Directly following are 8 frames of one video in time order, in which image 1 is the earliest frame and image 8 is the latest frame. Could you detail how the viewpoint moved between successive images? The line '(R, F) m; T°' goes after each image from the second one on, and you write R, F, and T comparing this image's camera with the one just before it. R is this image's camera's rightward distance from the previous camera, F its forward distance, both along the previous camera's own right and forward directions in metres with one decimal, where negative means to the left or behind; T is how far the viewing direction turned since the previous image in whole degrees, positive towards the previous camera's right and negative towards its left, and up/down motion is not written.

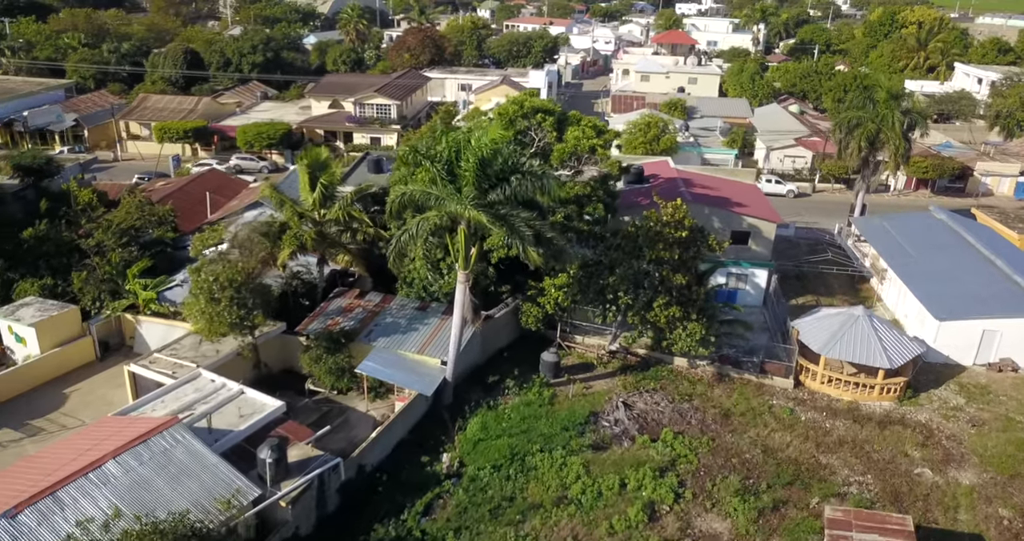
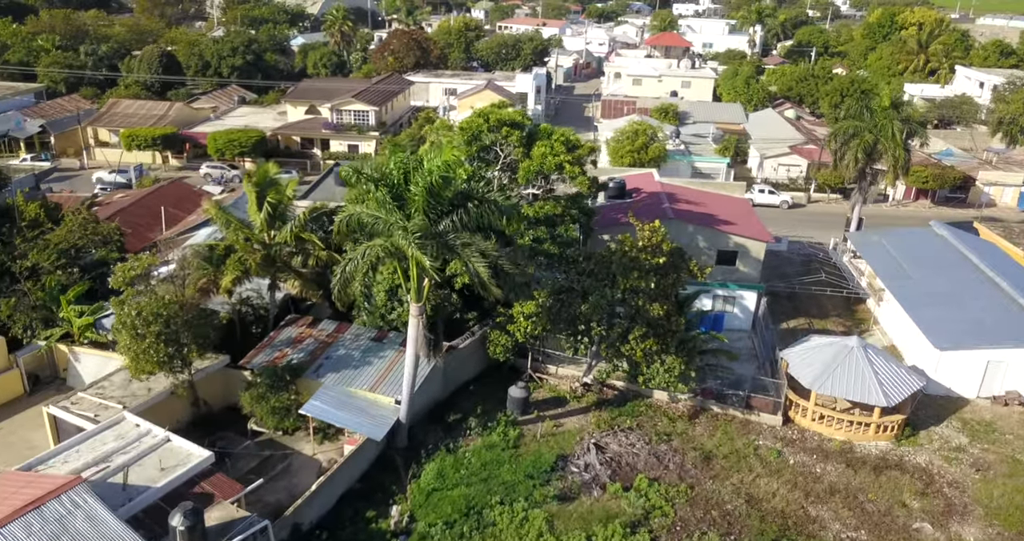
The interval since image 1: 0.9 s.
(+0.9, +1.9) m; 0°
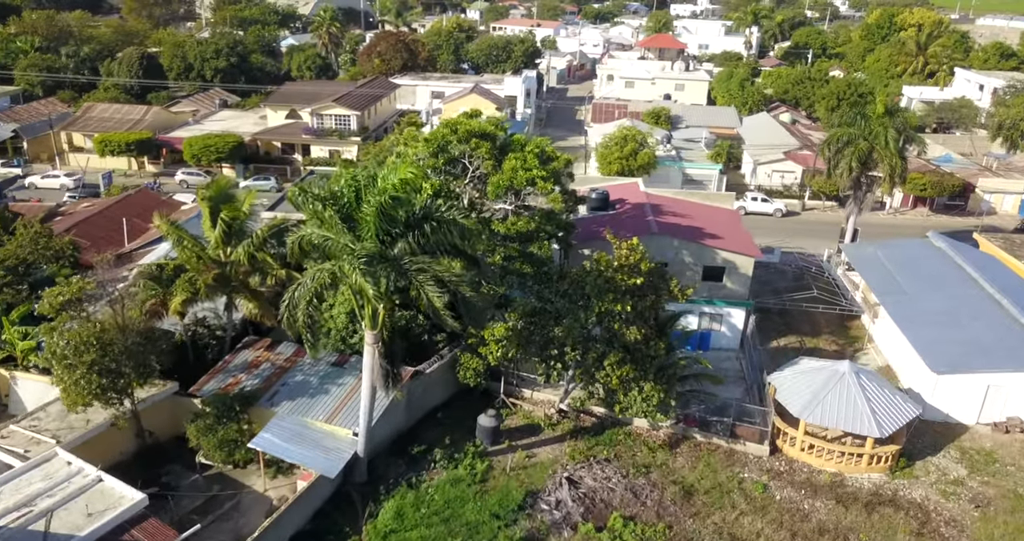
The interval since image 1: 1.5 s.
(+0.7, +1.3) m; 0°
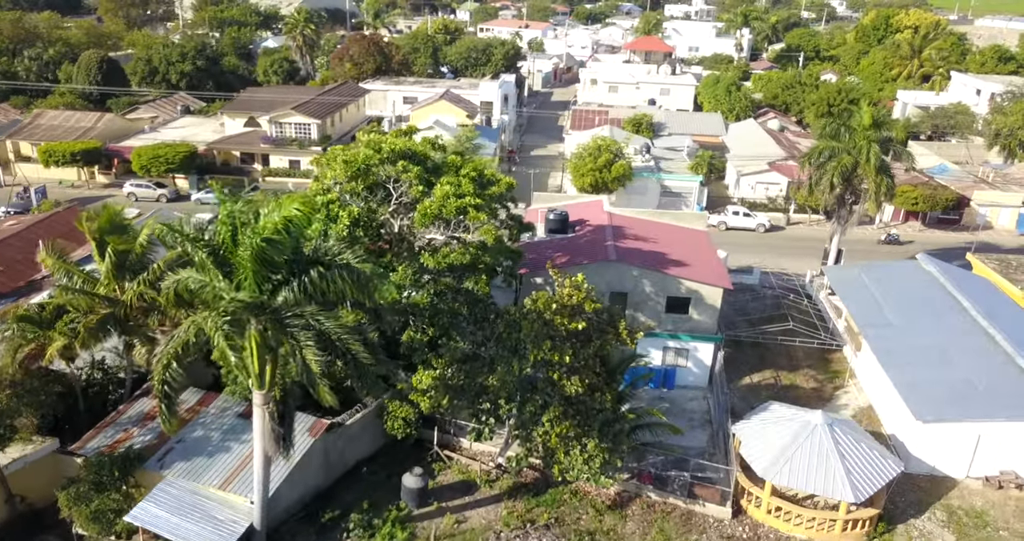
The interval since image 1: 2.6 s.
(+1.5, +2.4) m; 0°
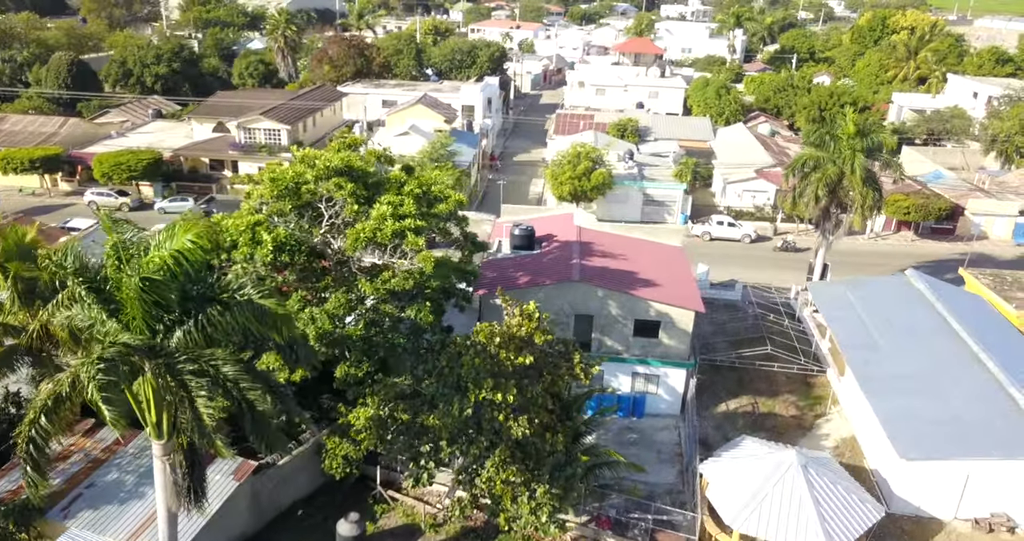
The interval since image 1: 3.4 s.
(+1.1, +1.5) m; 0°
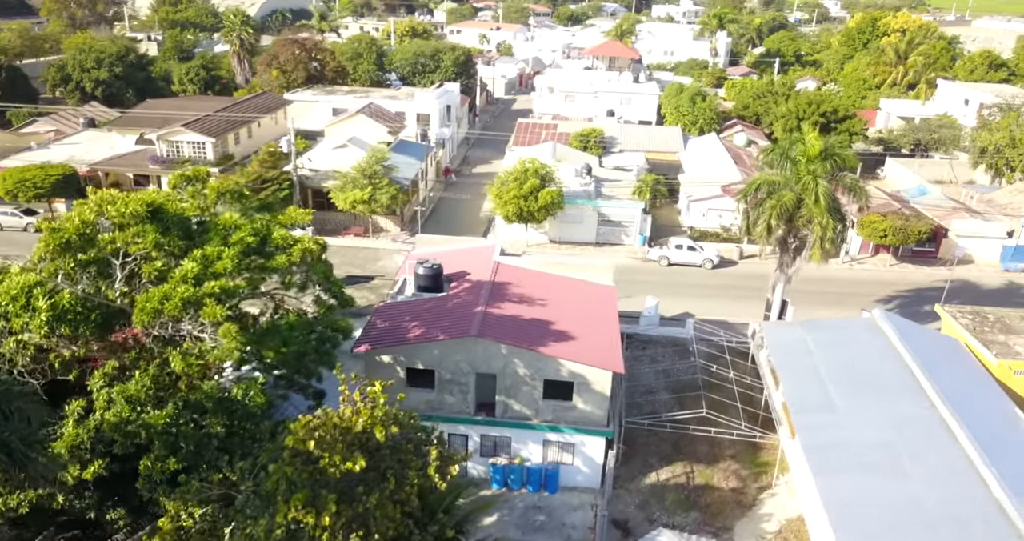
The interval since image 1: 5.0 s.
(+2.5, +3.3) m; 0°
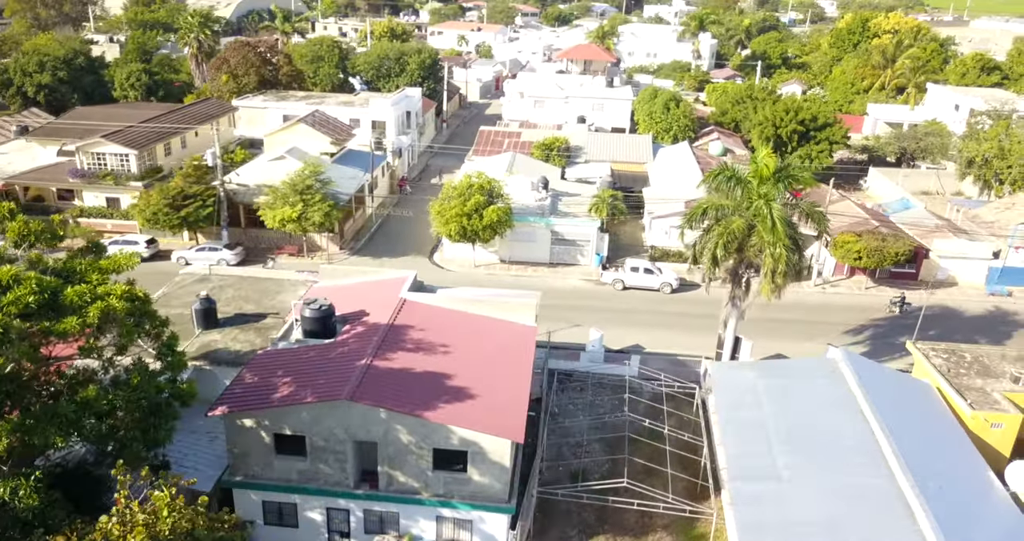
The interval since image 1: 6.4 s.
(+2.2, +2.7) m; 0°
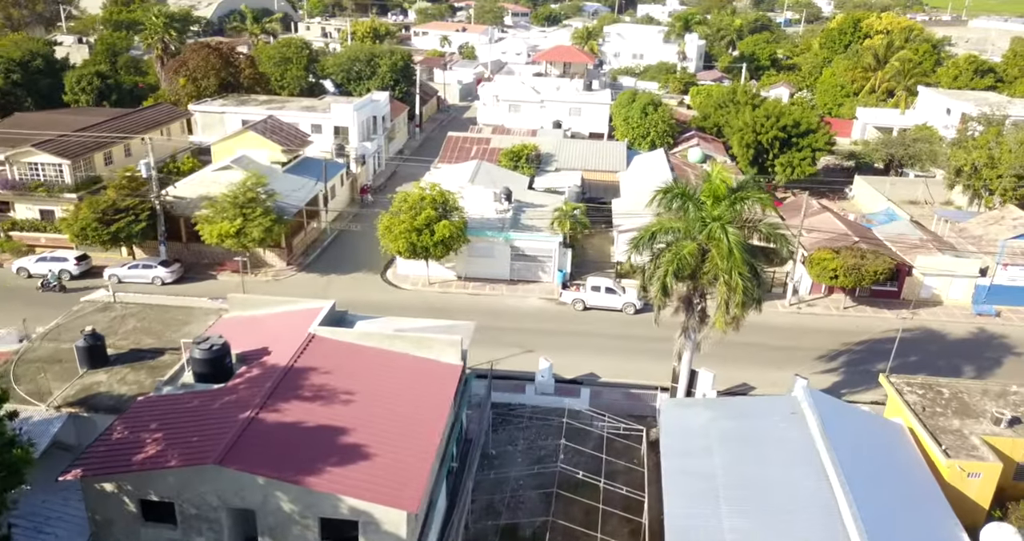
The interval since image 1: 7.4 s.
(+1.7, +2.0) m; 0°
